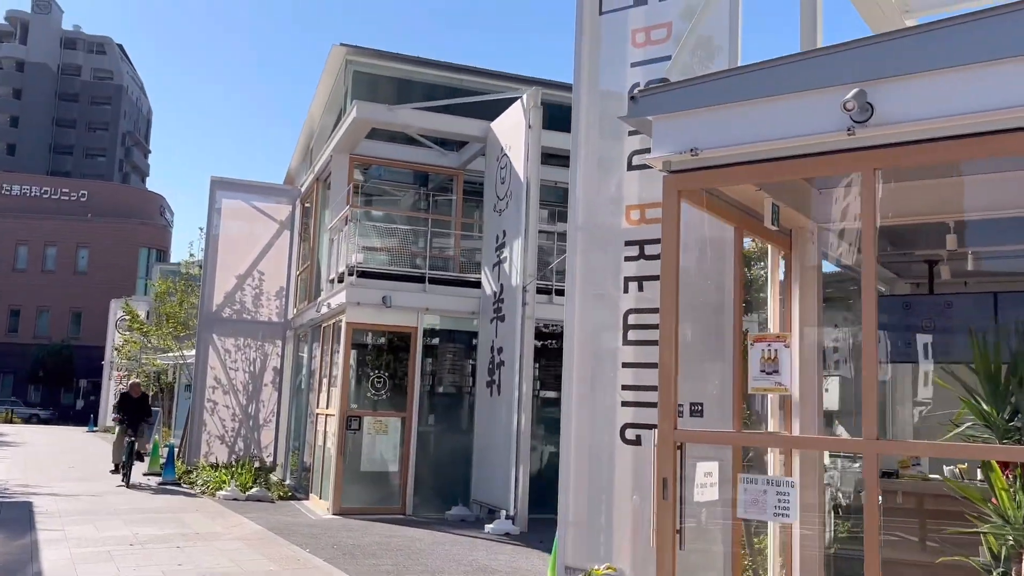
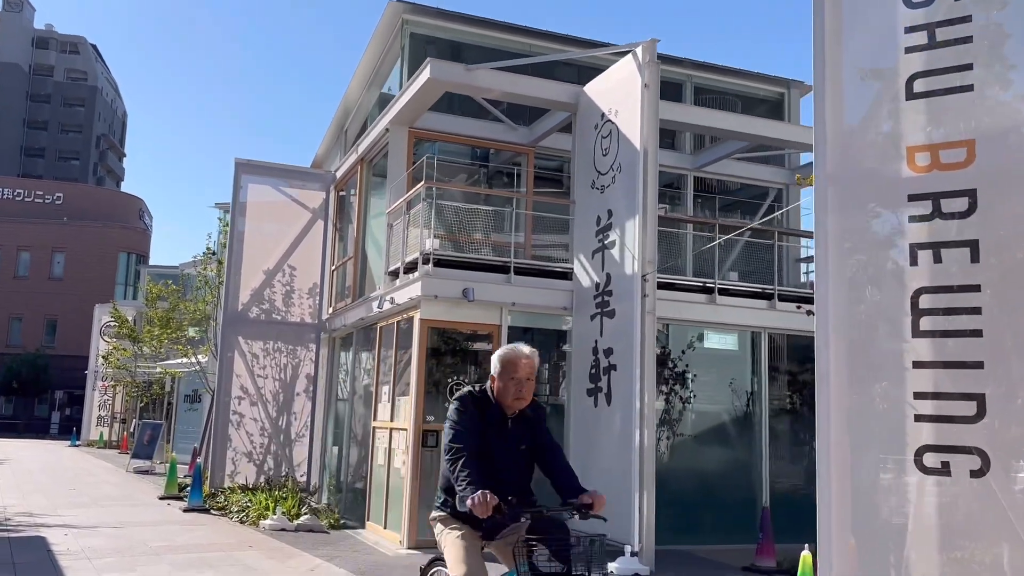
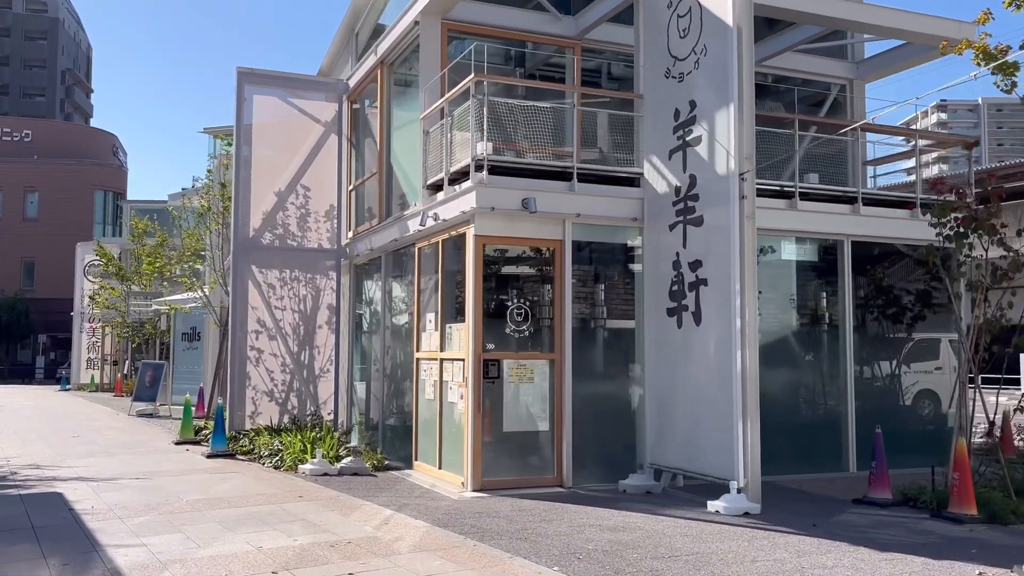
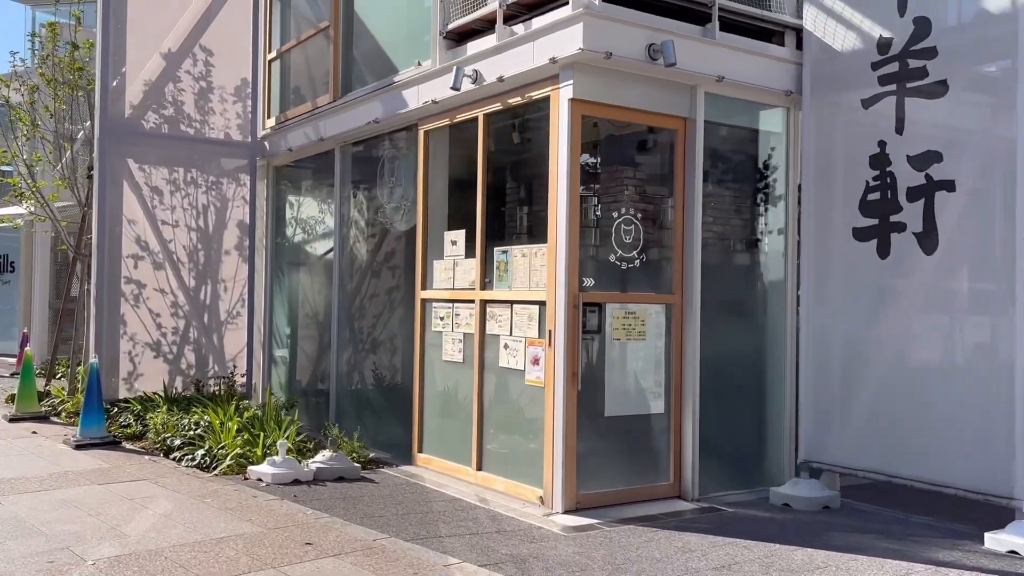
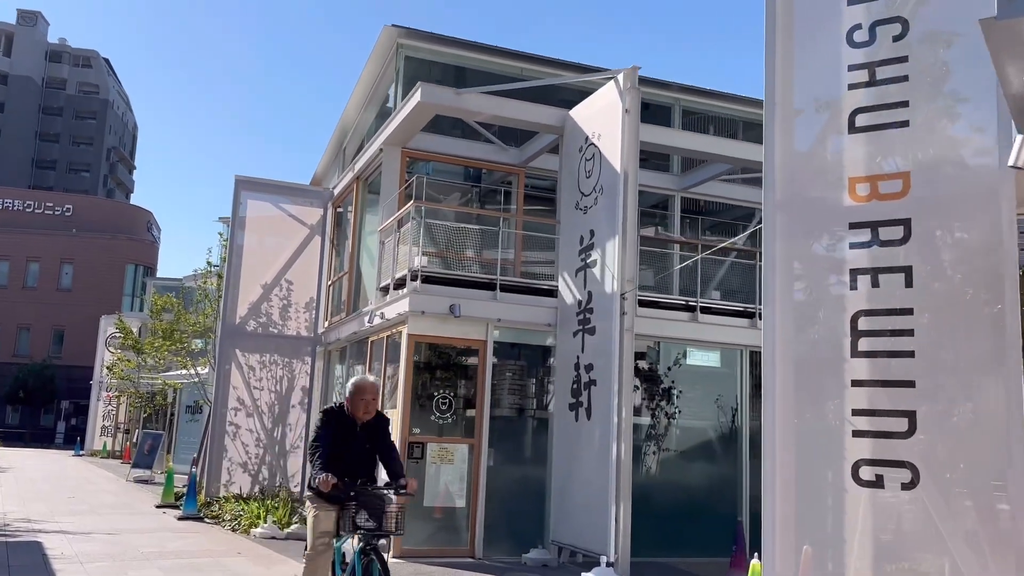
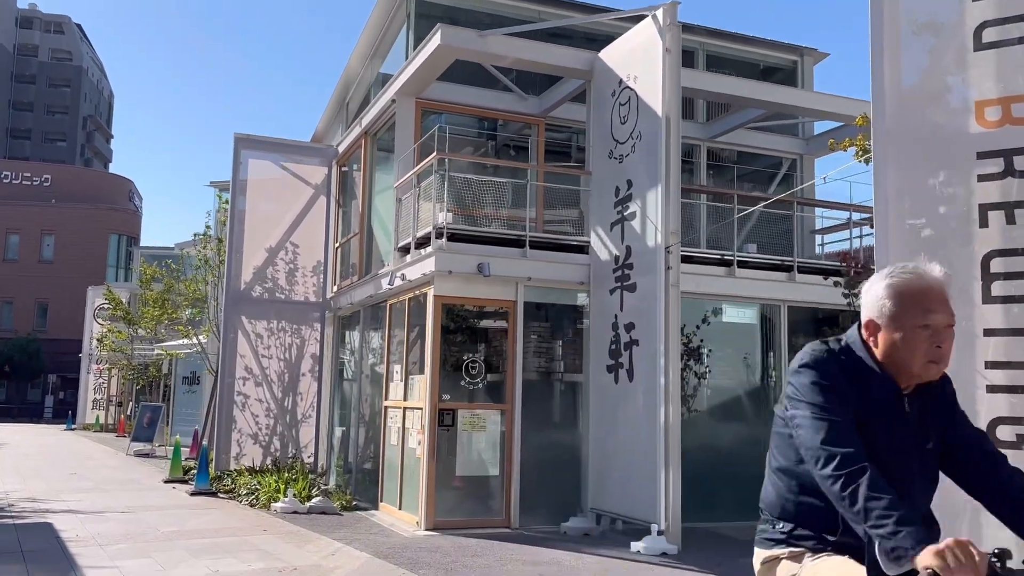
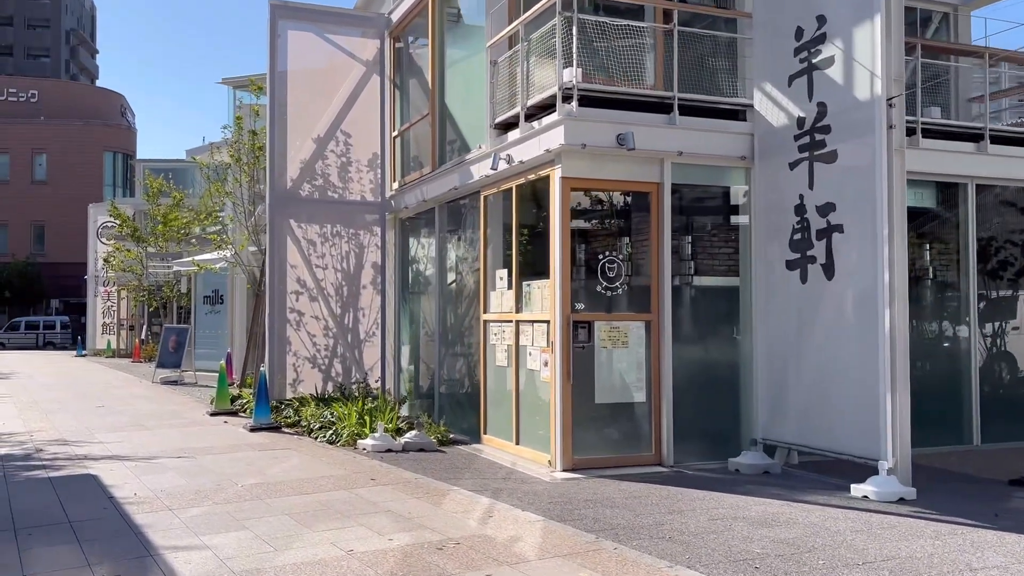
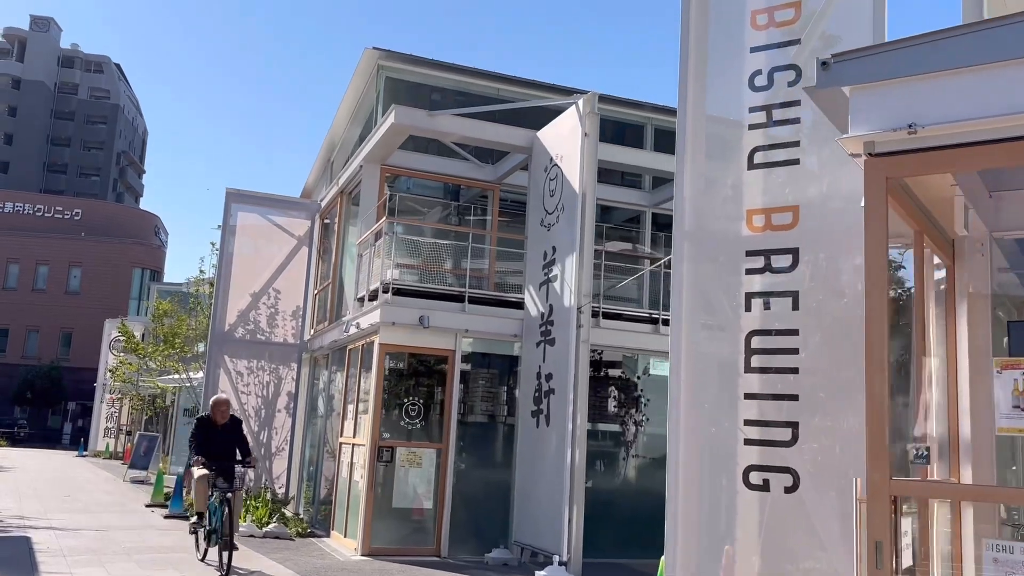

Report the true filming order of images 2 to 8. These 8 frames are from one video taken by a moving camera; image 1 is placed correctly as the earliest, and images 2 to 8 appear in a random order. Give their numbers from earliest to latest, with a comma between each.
8, 5, 2, 6, 3, 7, 4
